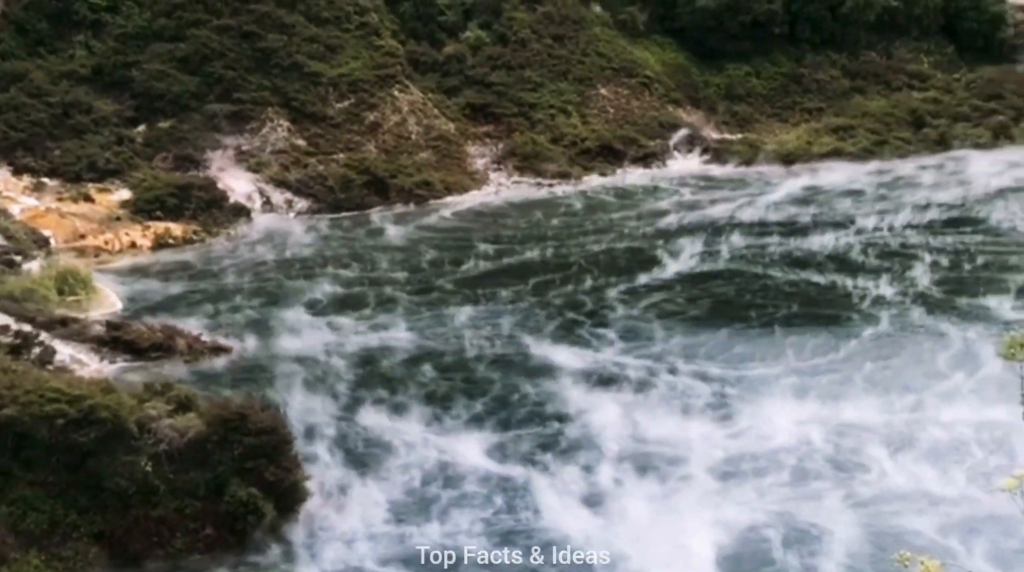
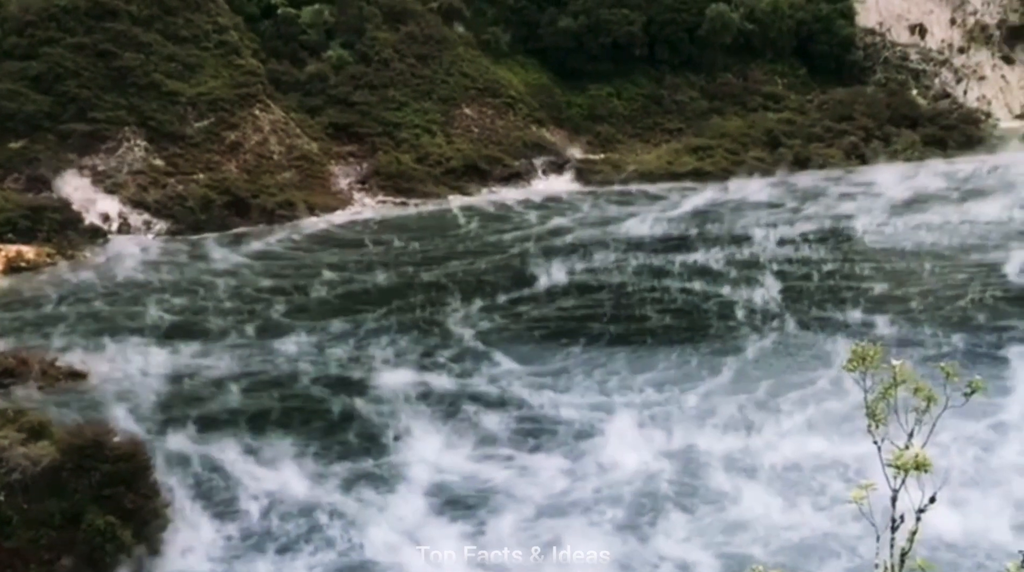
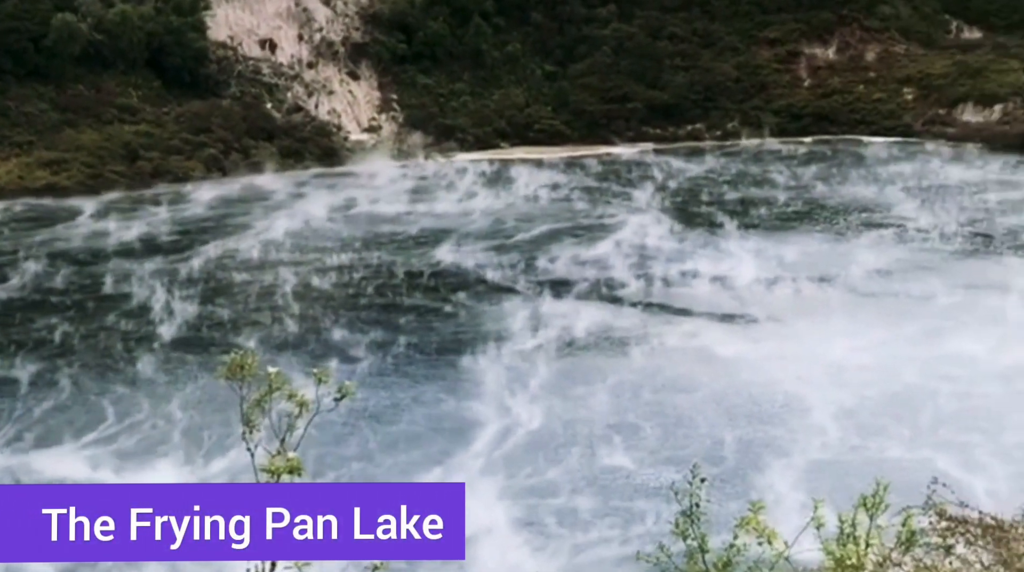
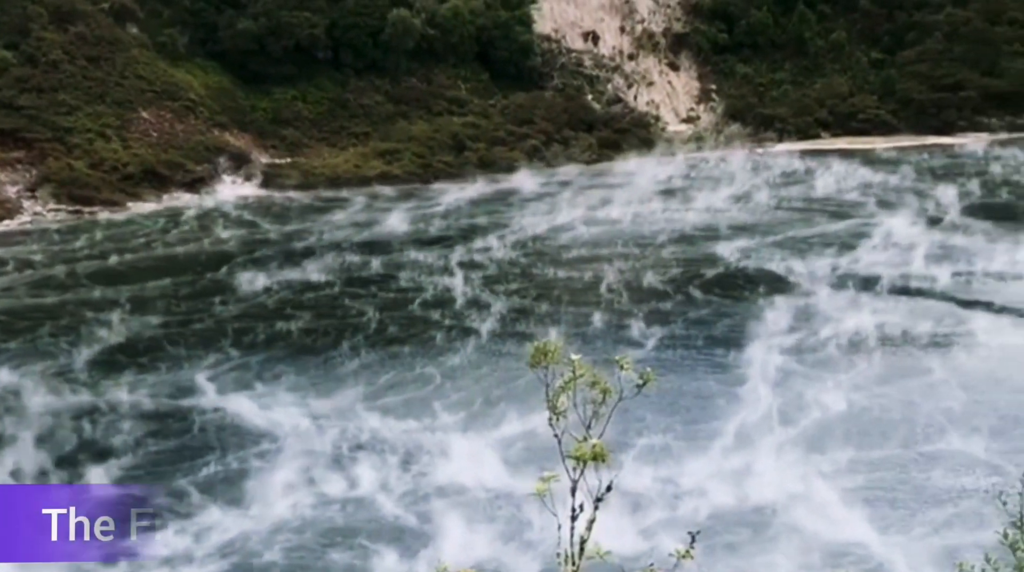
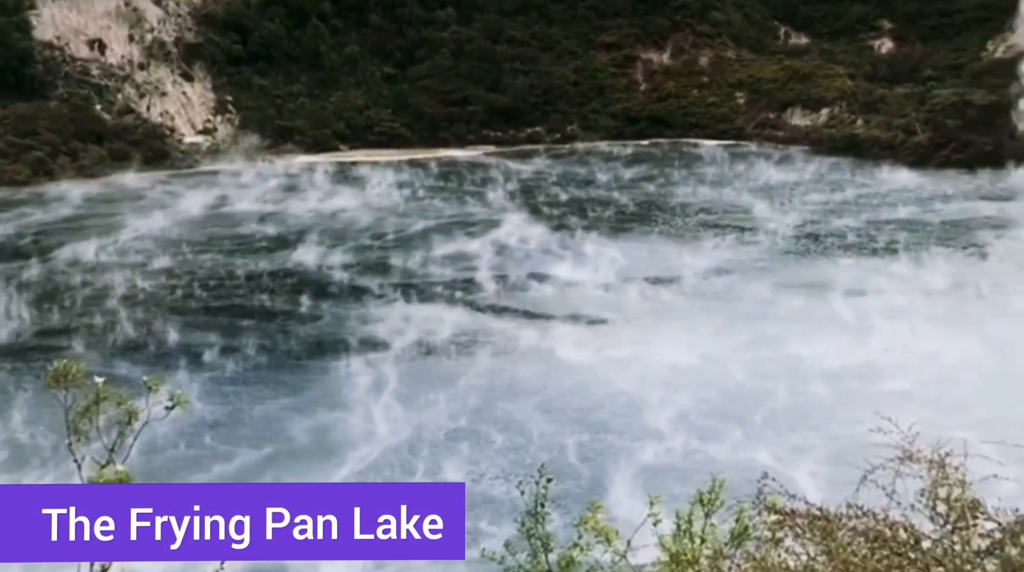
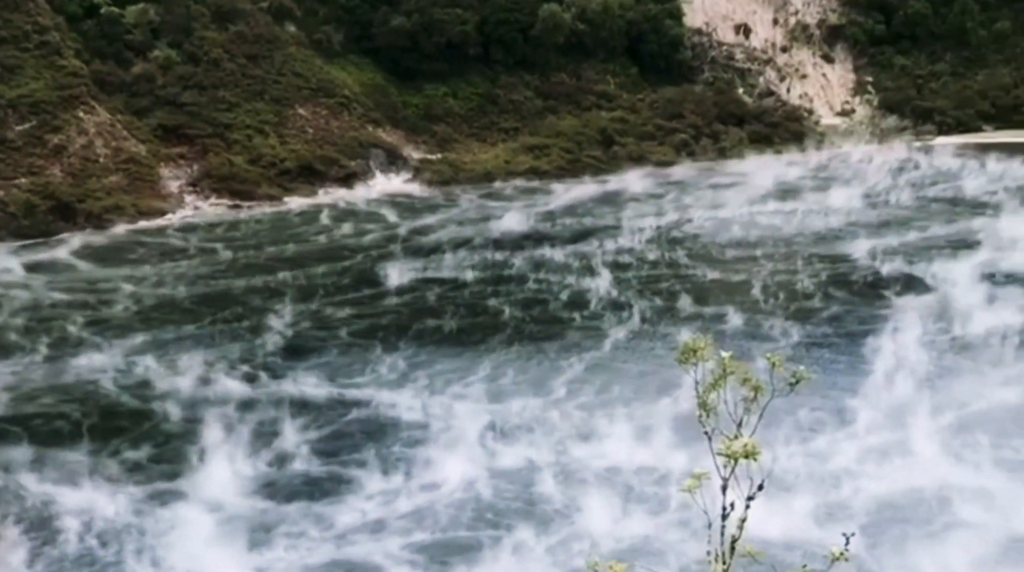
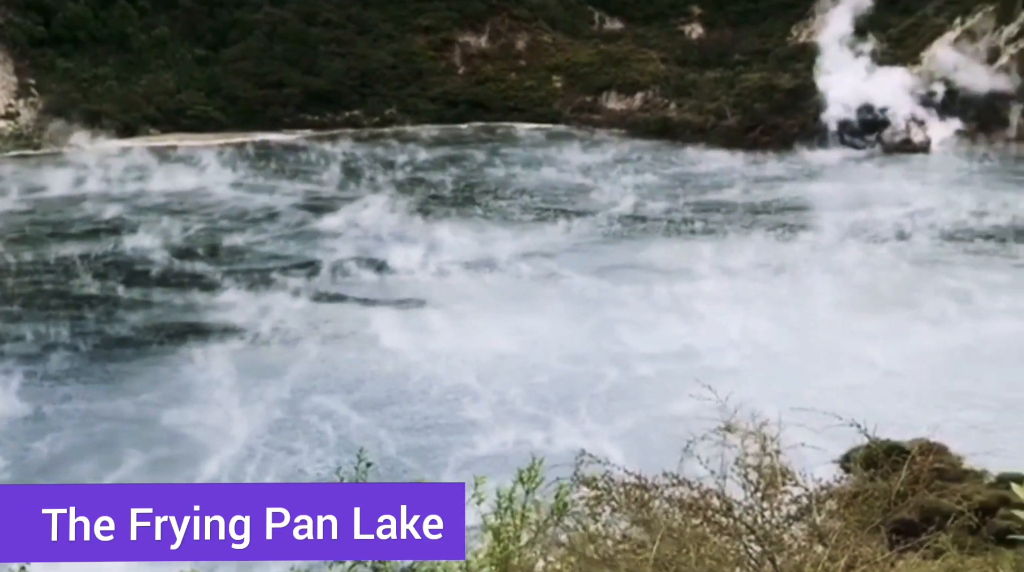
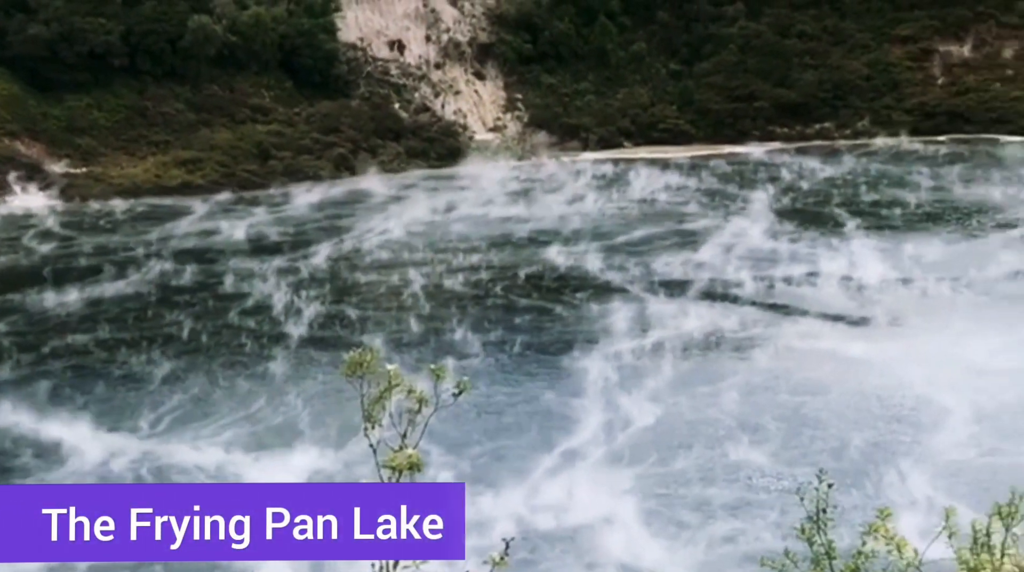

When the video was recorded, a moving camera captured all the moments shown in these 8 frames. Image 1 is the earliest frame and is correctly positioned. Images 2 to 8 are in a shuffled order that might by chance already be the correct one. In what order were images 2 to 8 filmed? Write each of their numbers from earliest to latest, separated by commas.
2, 6, 4, 8, 3, 5, 7
